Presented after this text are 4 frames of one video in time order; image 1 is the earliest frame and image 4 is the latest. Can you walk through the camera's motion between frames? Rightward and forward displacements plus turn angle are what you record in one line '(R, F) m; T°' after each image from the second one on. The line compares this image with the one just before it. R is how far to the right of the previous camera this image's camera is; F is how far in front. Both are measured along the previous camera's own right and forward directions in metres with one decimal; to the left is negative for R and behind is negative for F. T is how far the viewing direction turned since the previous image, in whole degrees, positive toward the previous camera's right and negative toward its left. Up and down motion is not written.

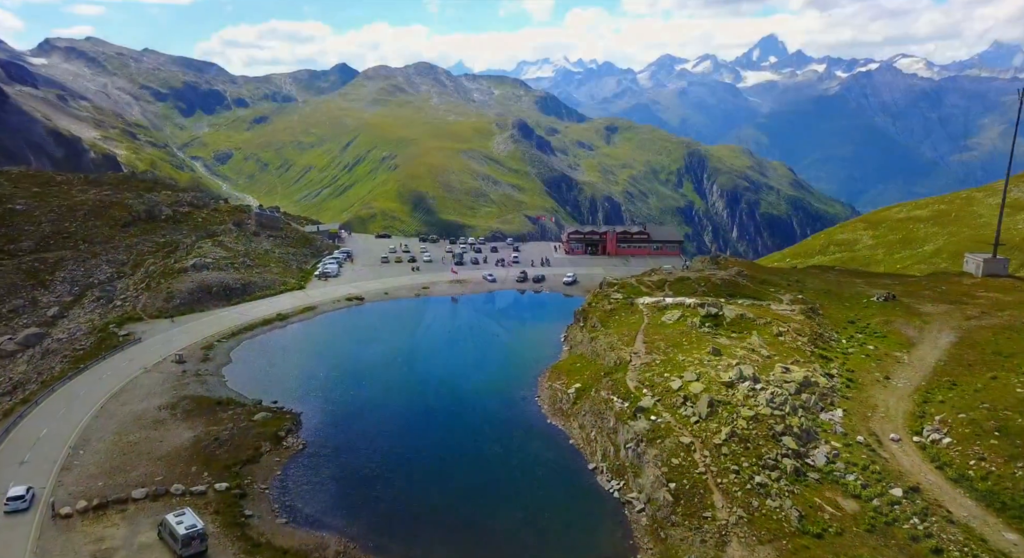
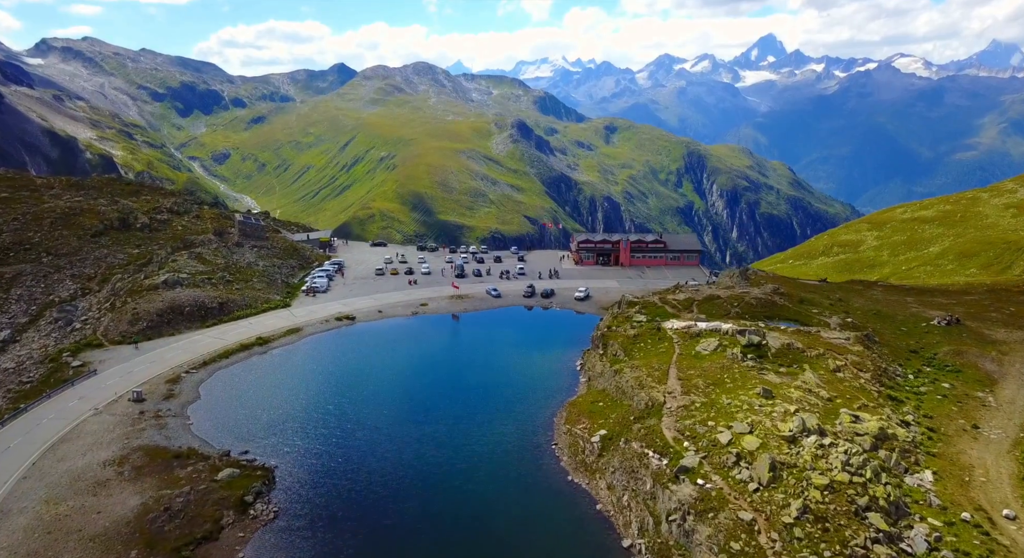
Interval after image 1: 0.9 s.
(-1.3, +10.1) m; 0°
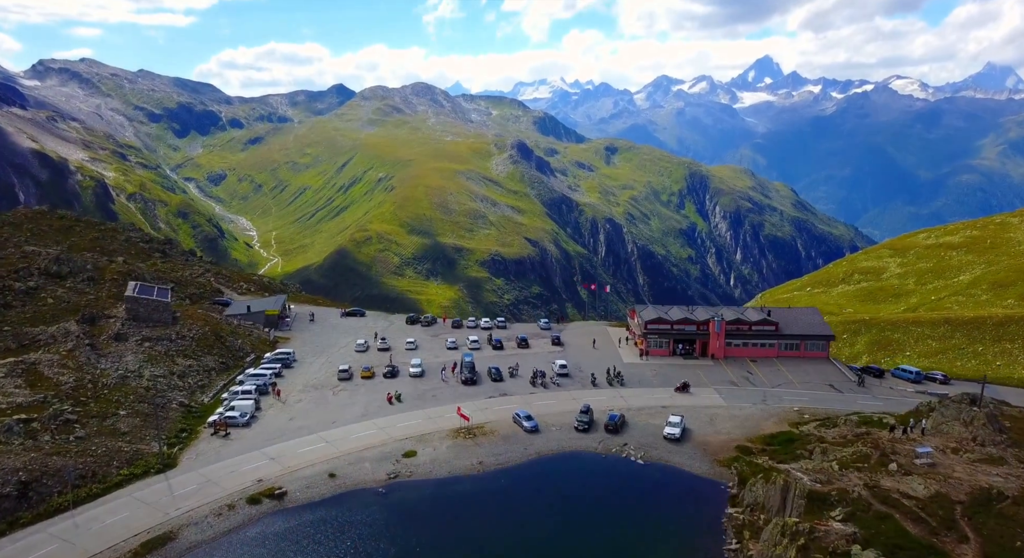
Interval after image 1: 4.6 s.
(-4.8, +41.2) m; 0°
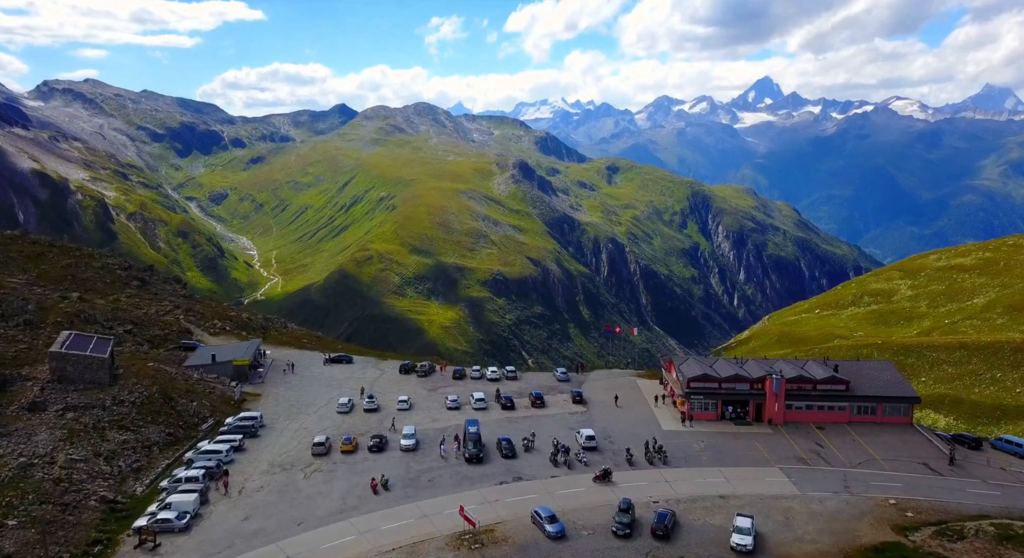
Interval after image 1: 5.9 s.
(-1.4, +14.3) m; 0°
